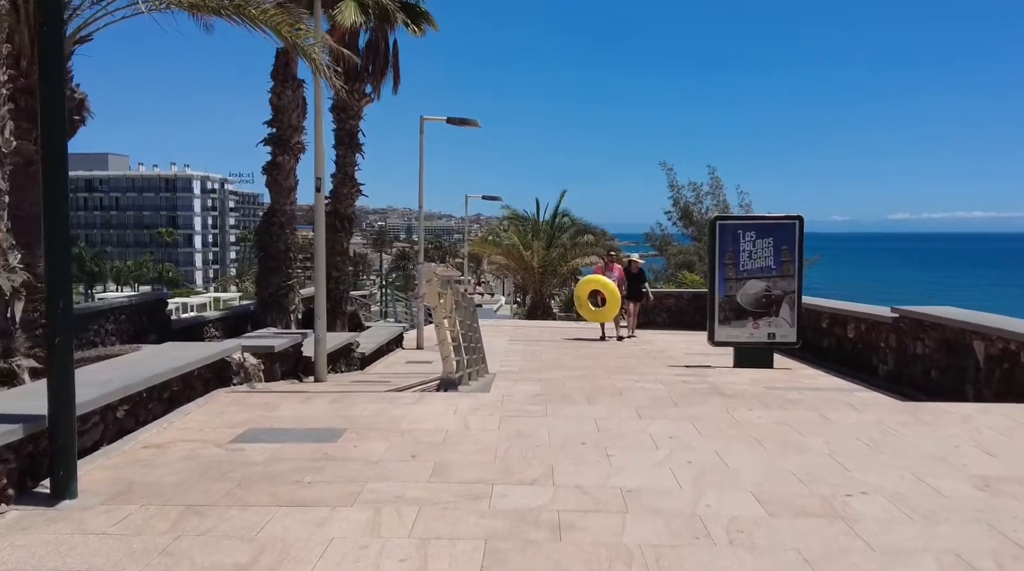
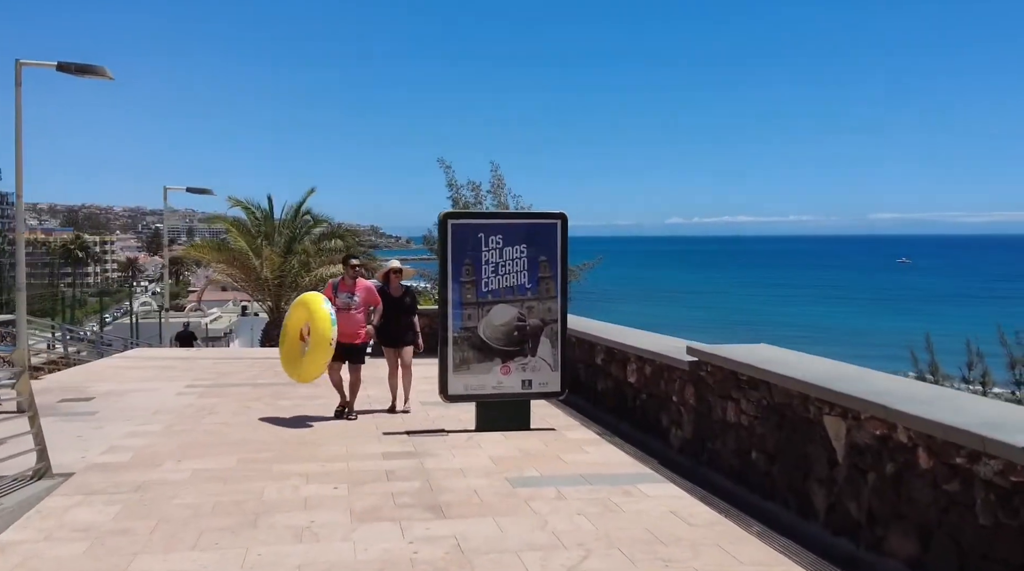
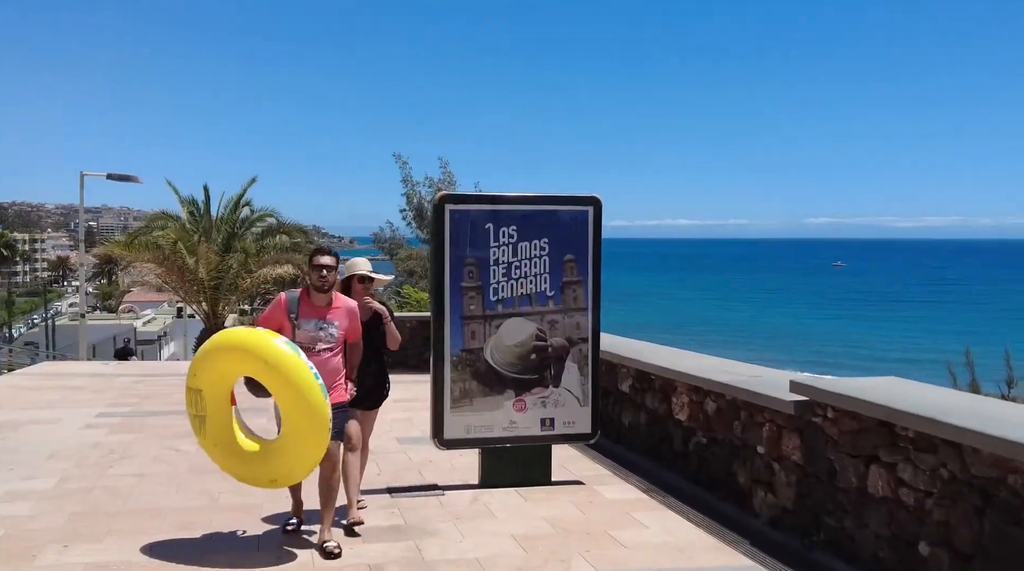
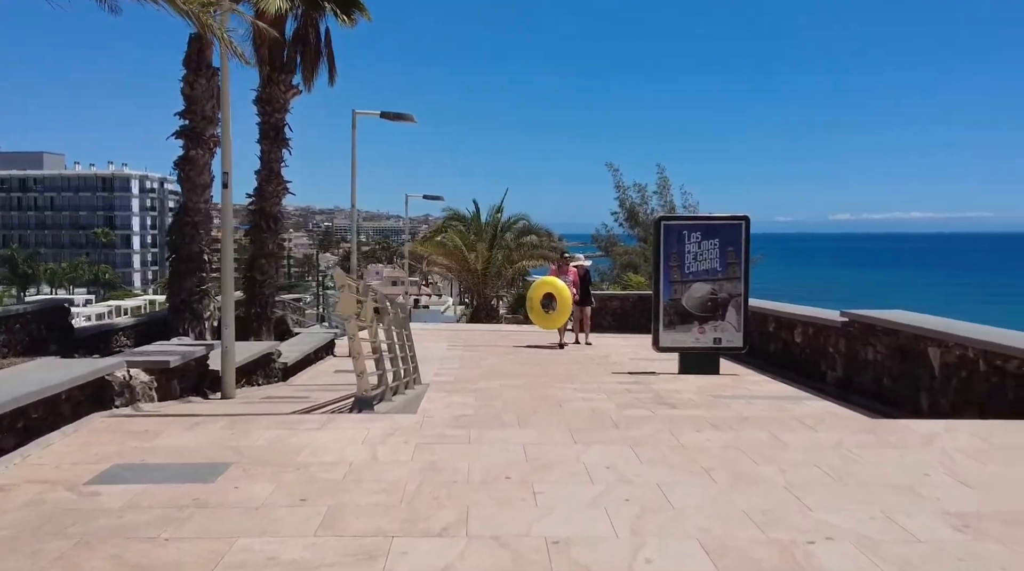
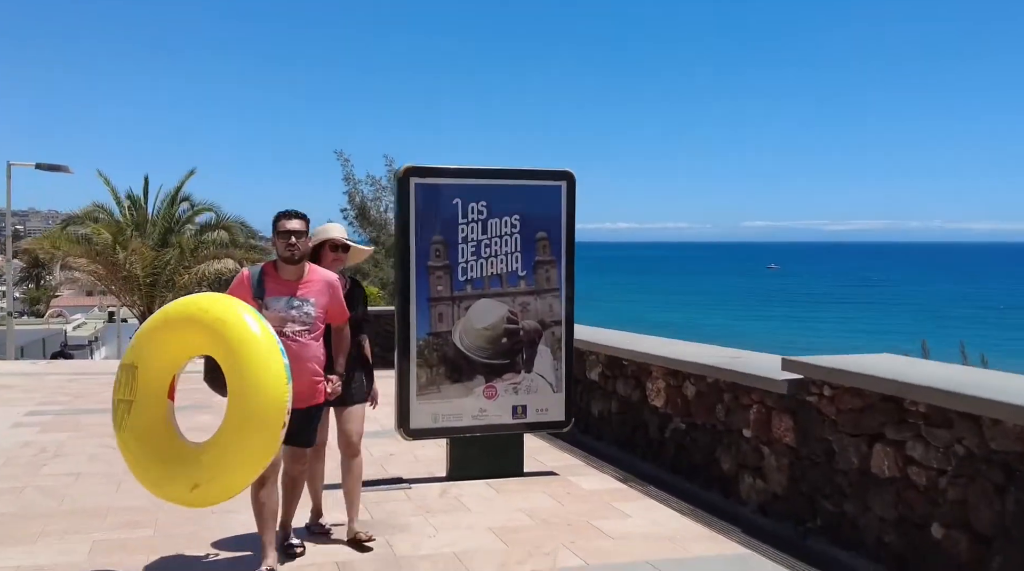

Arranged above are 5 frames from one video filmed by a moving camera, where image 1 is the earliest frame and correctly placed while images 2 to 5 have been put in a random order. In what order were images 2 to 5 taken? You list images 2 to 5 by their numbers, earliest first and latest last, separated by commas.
4, 2, 3, 5
